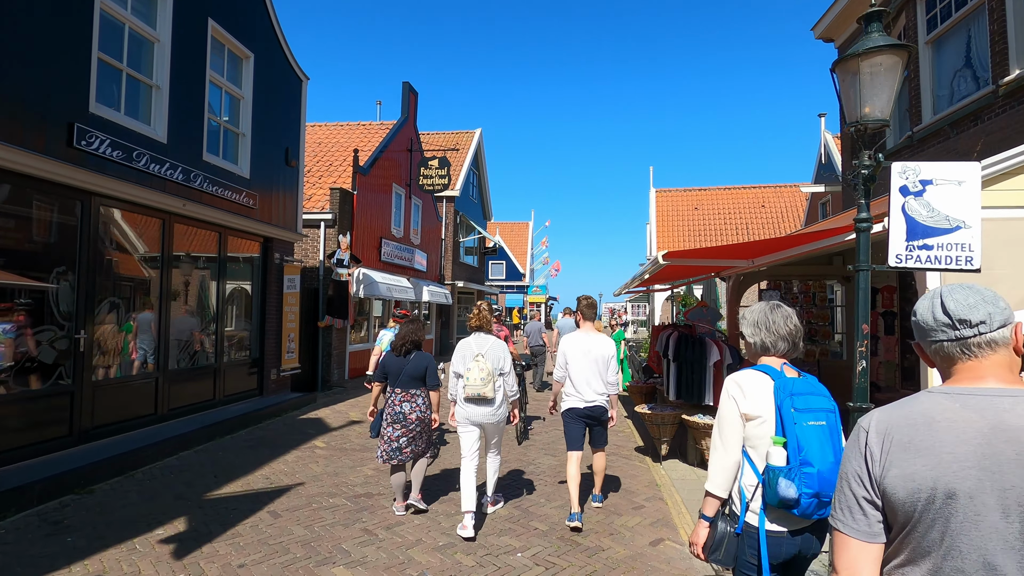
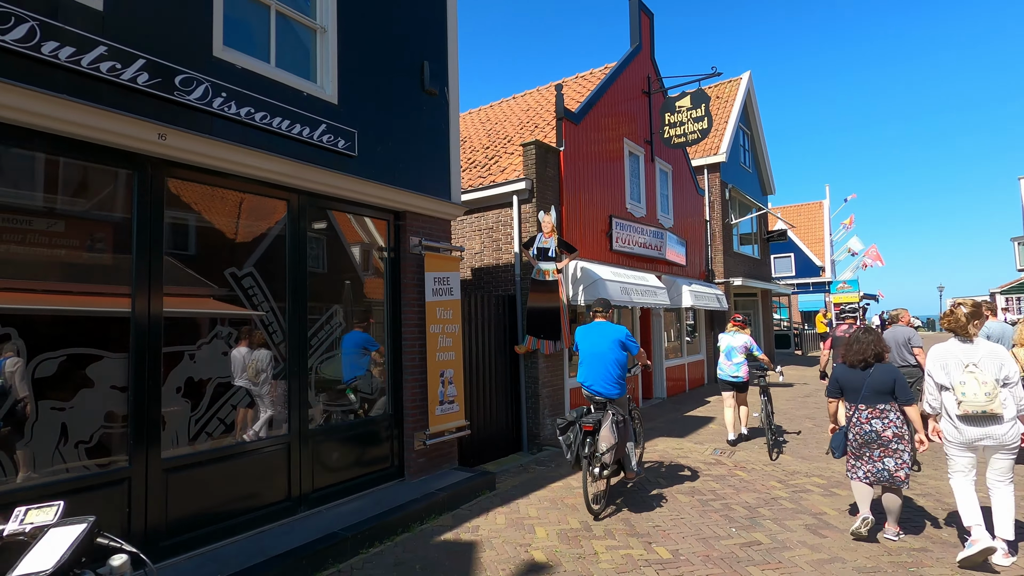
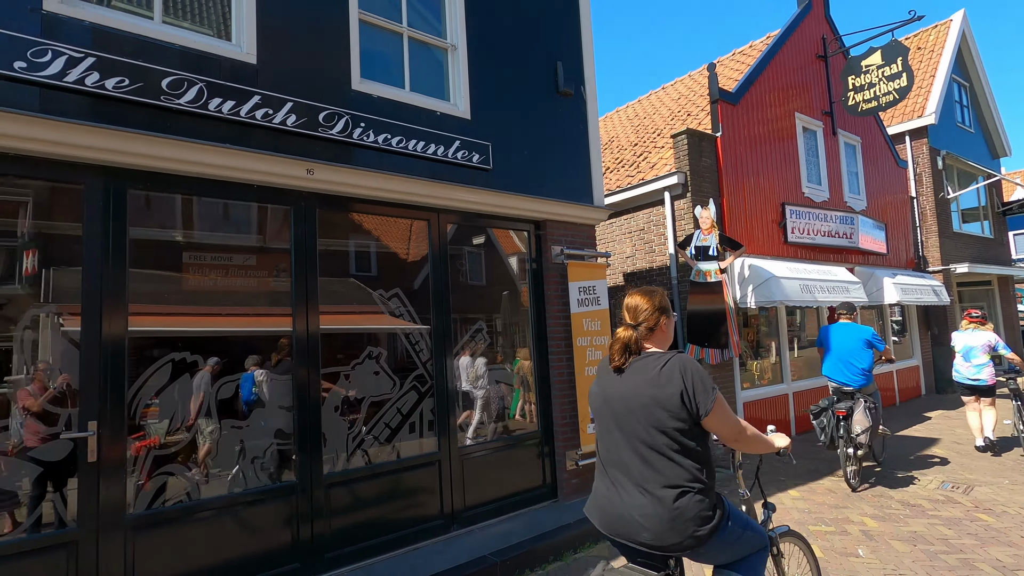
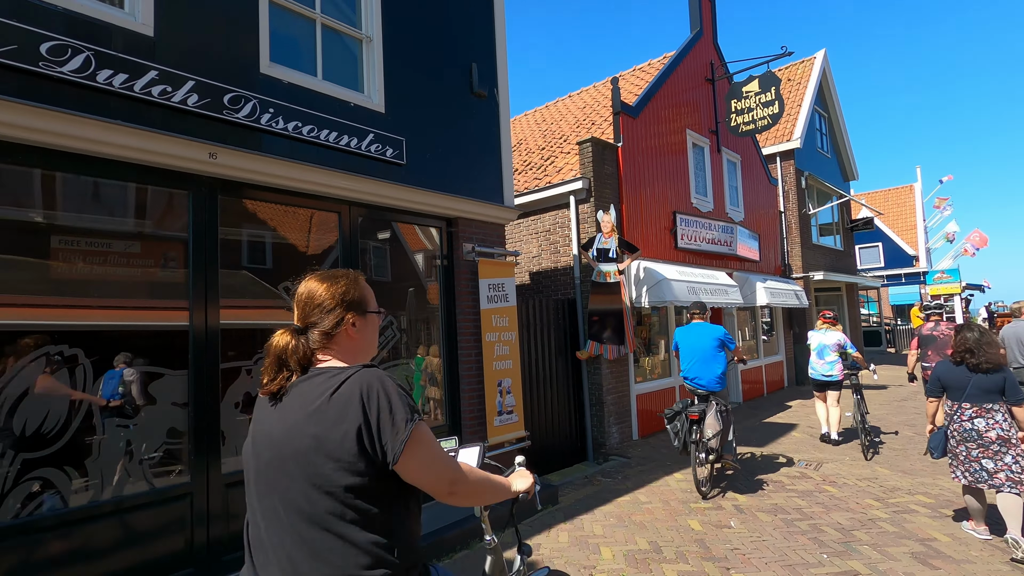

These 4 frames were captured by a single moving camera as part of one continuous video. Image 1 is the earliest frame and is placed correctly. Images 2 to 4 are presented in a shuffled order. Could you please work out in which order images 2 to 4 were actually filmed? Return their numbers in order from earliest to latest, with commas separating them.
2, 4, 3
